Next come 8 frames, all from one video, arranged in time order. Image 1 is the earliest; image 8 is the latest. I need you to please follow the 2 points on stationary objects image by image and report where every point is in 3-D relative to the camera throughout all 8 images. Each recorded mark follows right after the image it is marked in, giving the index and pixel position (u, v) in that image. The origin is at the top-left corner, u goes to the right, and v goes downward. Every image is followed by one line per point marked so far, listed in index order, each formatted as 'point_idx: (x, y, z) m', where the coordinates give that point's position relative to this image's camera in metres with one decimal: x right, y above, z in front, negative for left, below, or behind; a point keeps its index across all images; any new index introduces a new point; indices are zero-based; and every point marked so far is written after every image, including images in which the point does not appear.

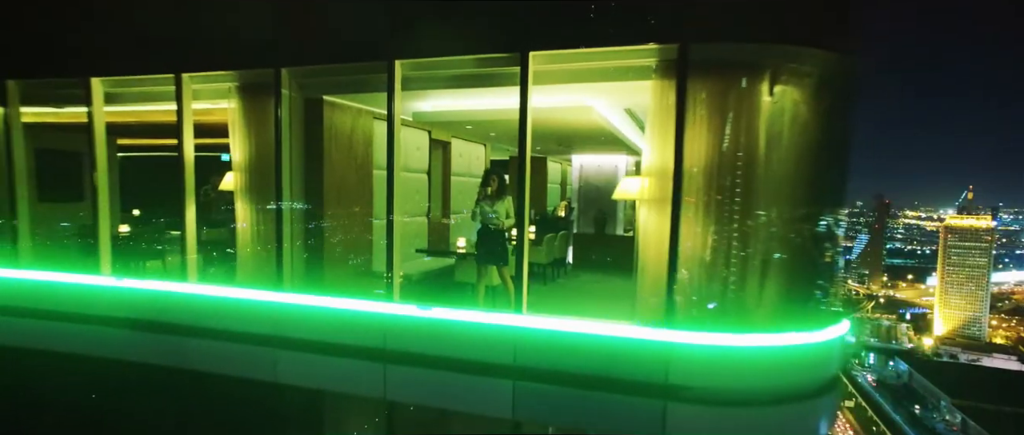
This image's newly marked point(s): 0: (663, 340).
0: (+0.9, -0.7, +3.3) m
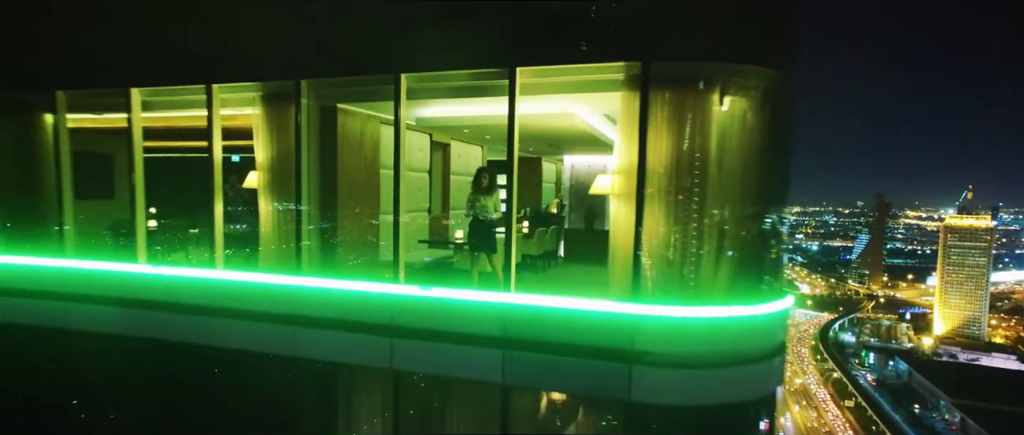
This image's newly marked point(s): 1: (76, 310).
0: (+0.8, -0.6, +3.8) m
1: (-3.9, -0.8, +5.4) m
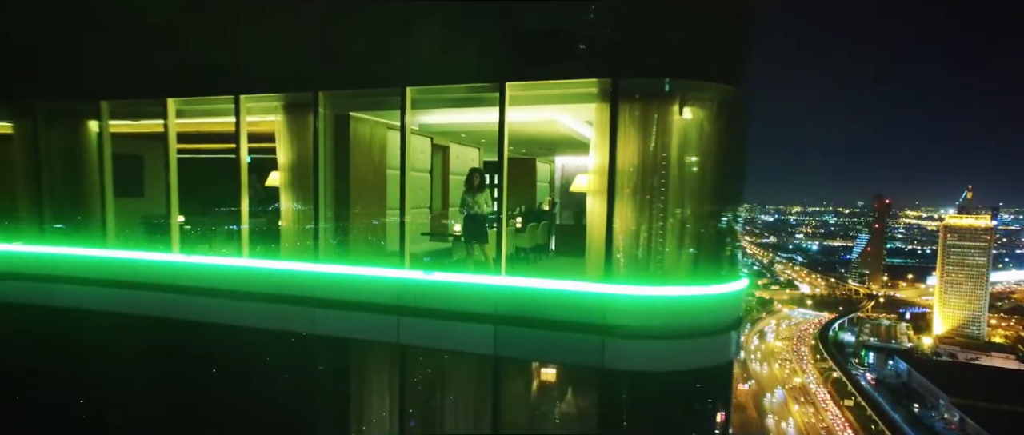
0: (+0.7, -0.6, +4.4) m
1: (-4.0, -0.8, +6.0) m
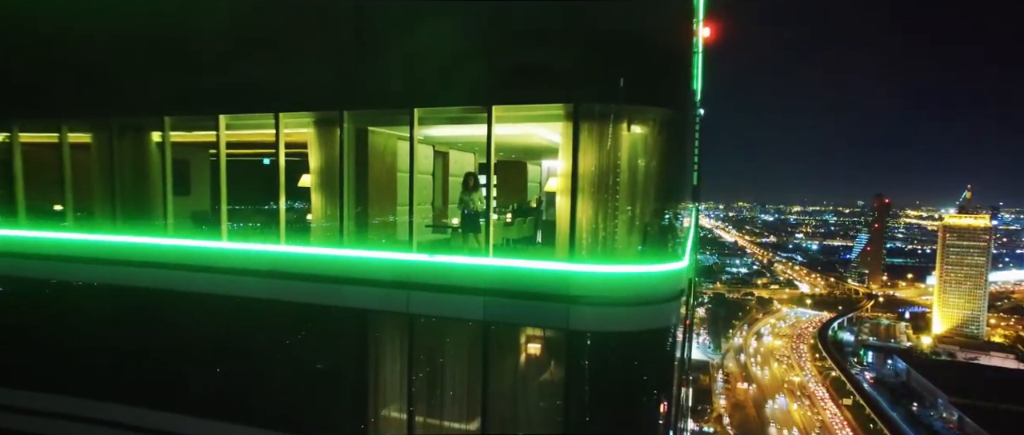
0: (+0.6, -0.5, +5.7) m
1: (-4.2, -0.7, +7.2) m
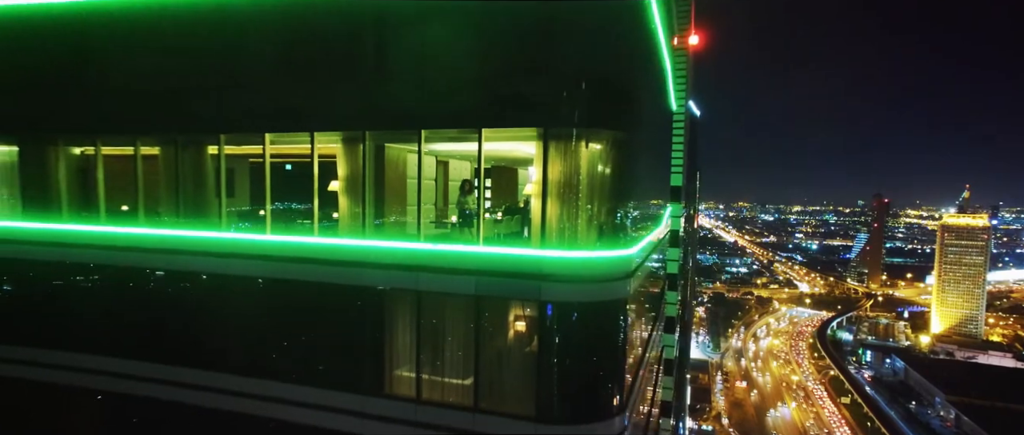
0: (+0.4, -0.5, +7.3) m
1: (-4.4, -0.7, +8.9) m
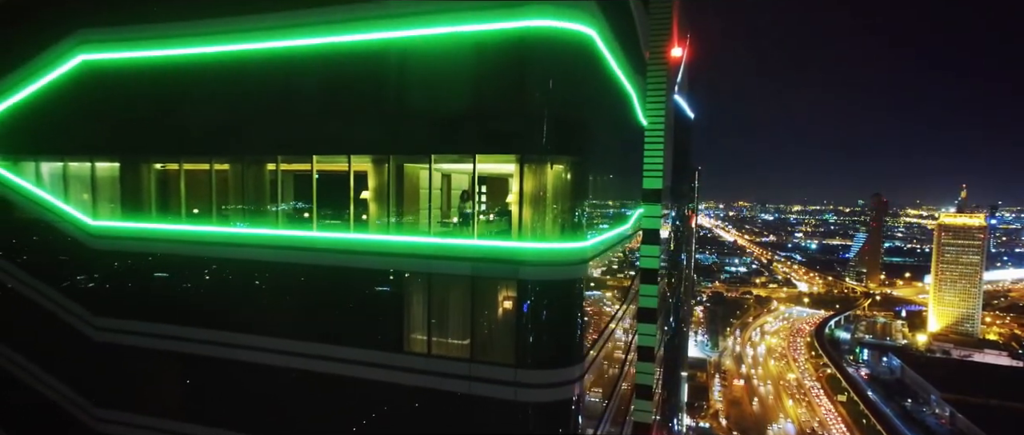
0: (+0.1, -0.5, +10.0) m
1: (-4.6, -0.7, +11.6) m
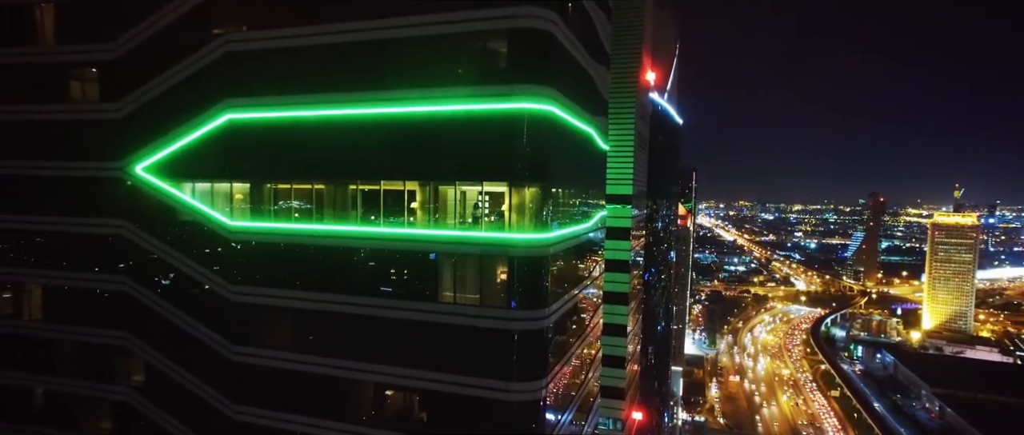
0: (-0.1, -0.6, +16.7) m
1: (-4.8, -0.8, +18.3) m
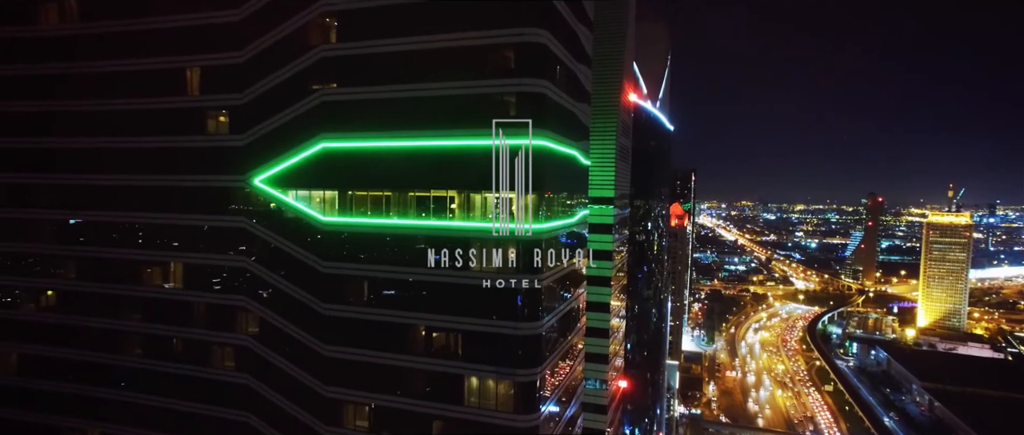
0: (+0.2, -0.4, +25.3) m
1: (-4.5, -0.7, +26.9) m
